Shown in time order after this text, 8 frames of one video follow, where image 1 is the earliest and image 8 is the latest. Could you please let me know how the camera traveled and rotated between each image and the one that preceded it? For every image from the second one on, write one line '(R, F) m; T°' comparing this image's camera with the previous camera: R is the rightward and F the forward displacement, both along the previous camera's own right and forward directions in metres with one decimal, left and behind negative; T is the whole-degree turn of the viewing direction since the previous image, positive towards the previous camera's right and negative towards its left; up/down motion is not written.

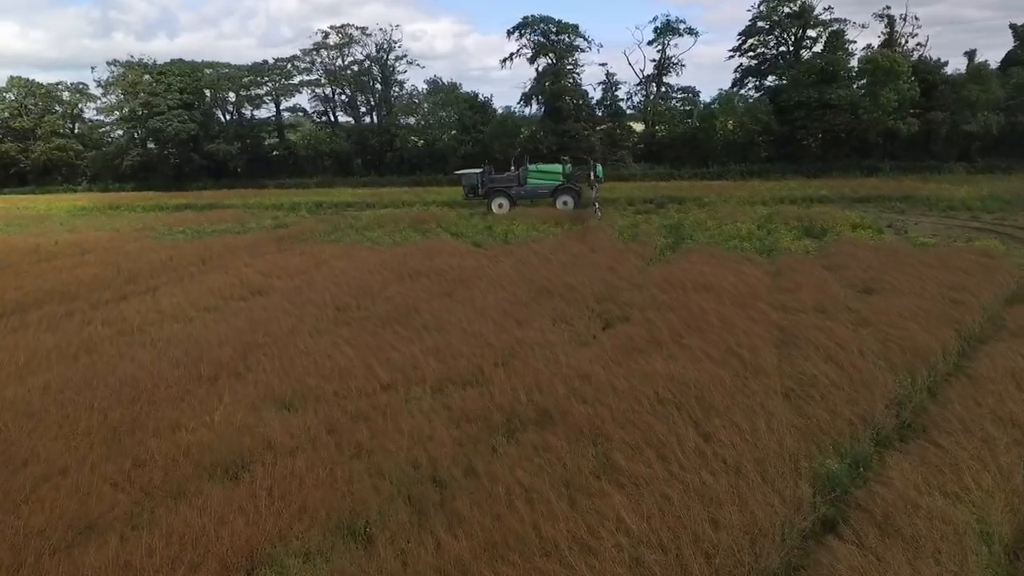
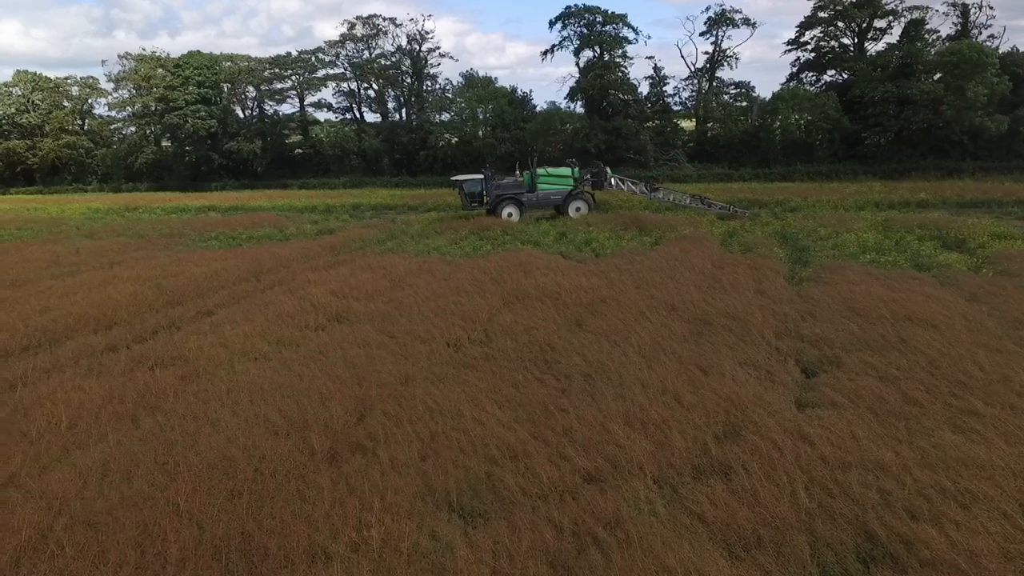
(-2.2, +2.2) m; 0°
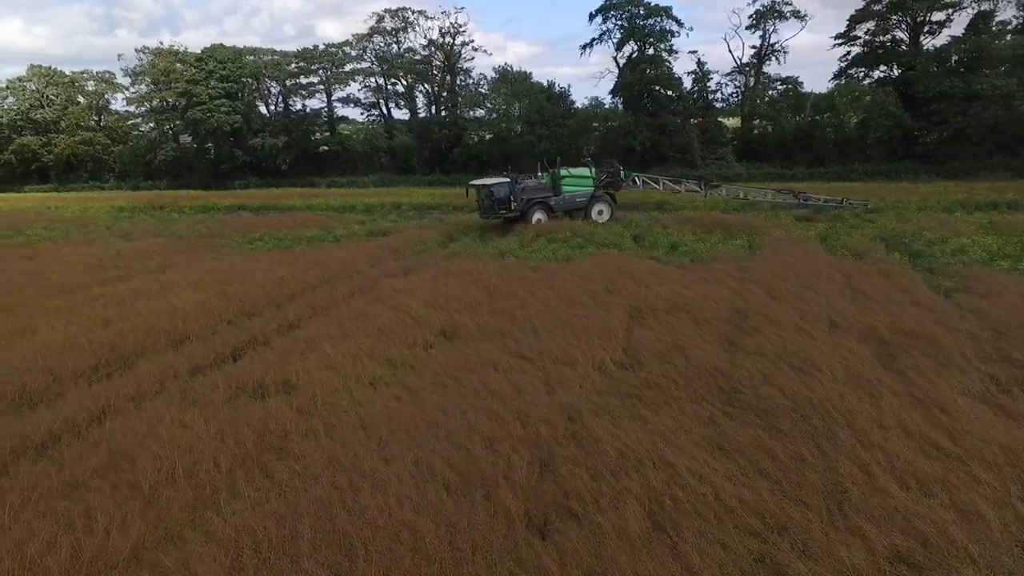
(-1.9, +1.2) m; 0°
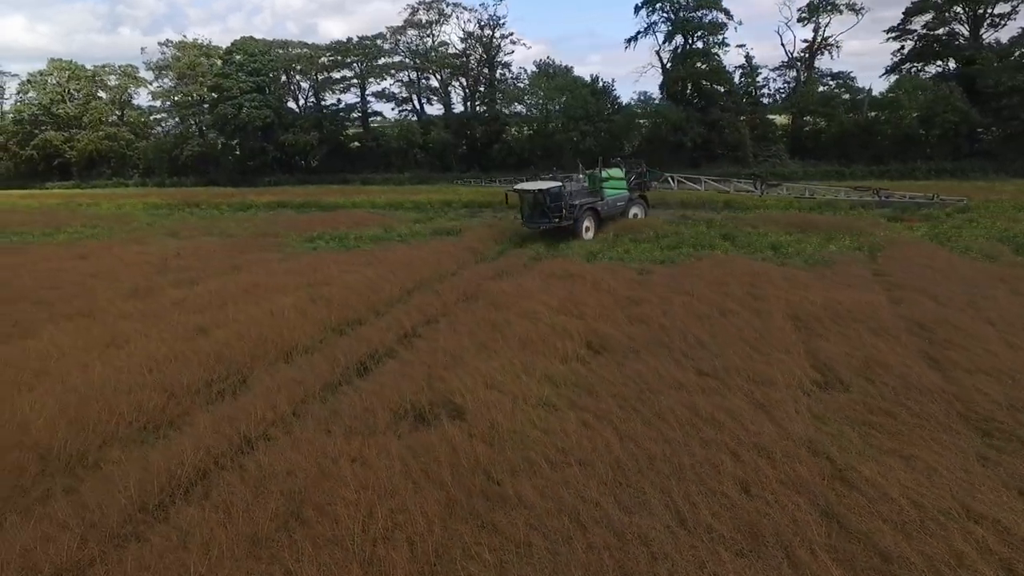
(-2.0, +1.0) m; 0°
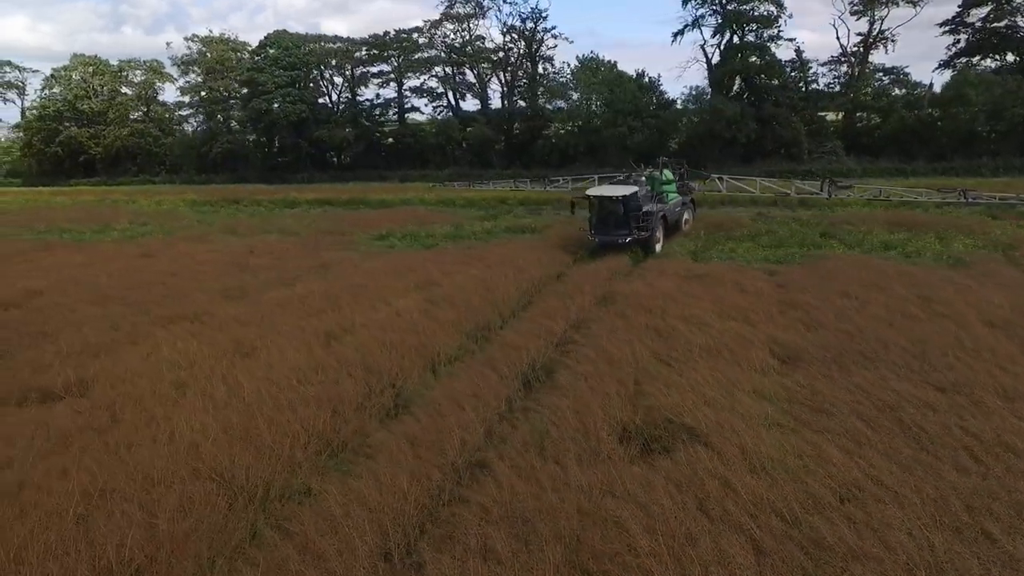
(-2.1, +0.8) m; 0°
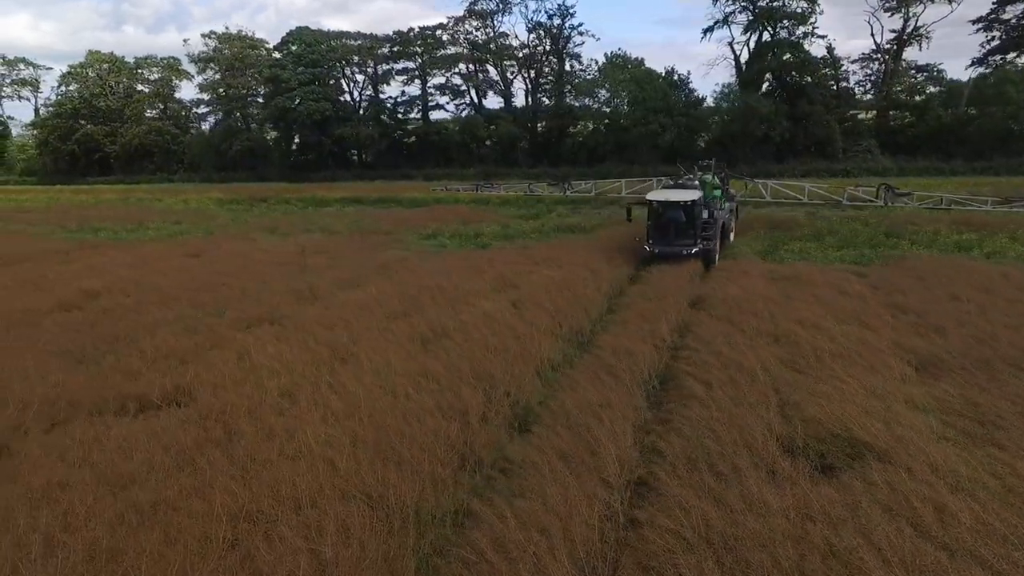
(-1.3, +0.4) m; 0°
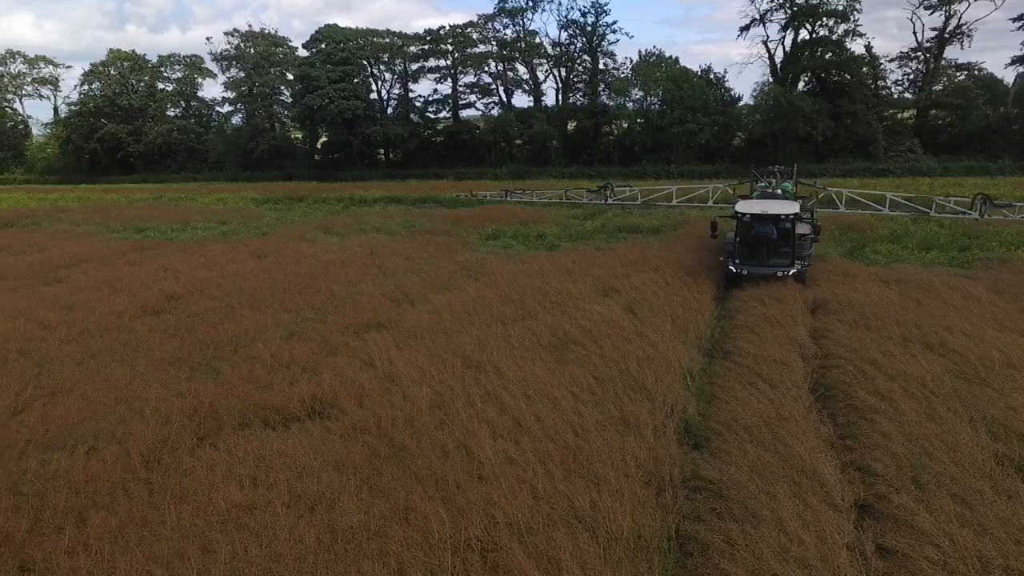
(-1.6, +0.4) m; 0°
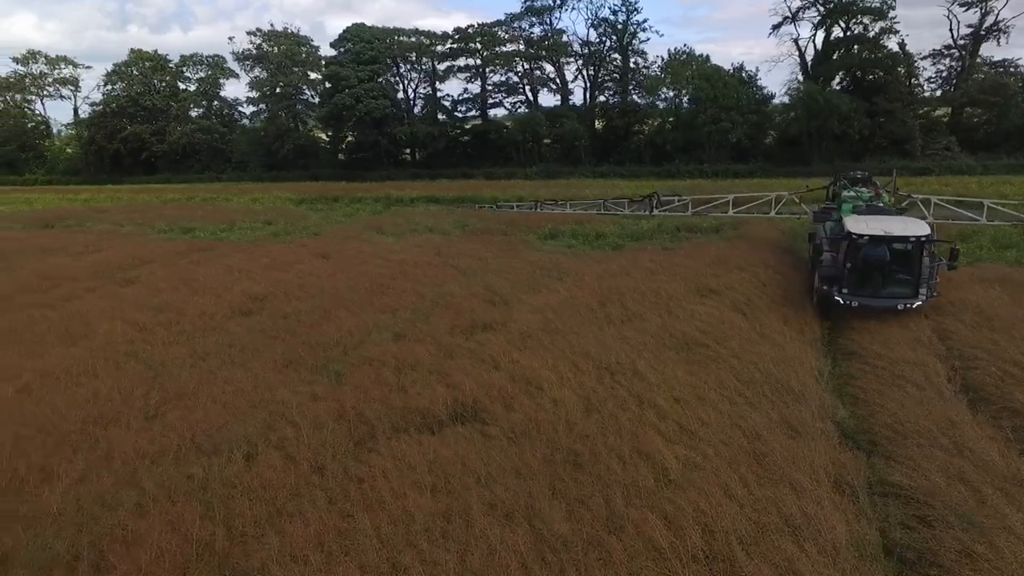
(-1.4, +0.1) m; 0°
